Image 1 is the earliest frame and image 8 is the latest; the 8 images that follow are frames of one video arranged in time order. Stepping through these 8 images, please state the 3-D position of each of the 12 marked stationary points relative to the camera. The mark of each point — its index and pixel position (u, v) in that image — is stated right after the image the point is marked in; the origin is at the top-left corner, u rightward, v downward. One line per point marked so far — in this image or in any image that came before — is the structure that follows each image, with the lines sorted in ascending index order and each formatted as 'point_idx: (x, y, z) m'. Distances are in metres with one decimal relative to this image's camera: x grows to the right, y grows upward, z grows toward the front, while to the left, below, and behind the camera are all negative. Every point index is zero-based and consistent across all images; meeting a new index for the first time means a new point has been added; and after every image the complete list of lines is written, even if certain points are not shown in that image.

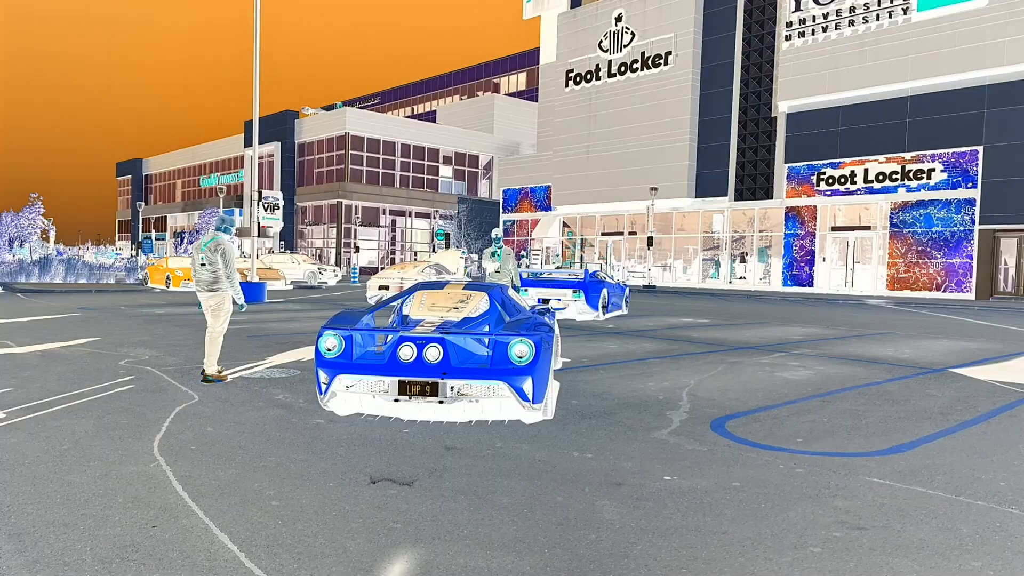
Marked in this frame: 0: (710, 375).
0: (+2.4, -1.2, +9.4) m
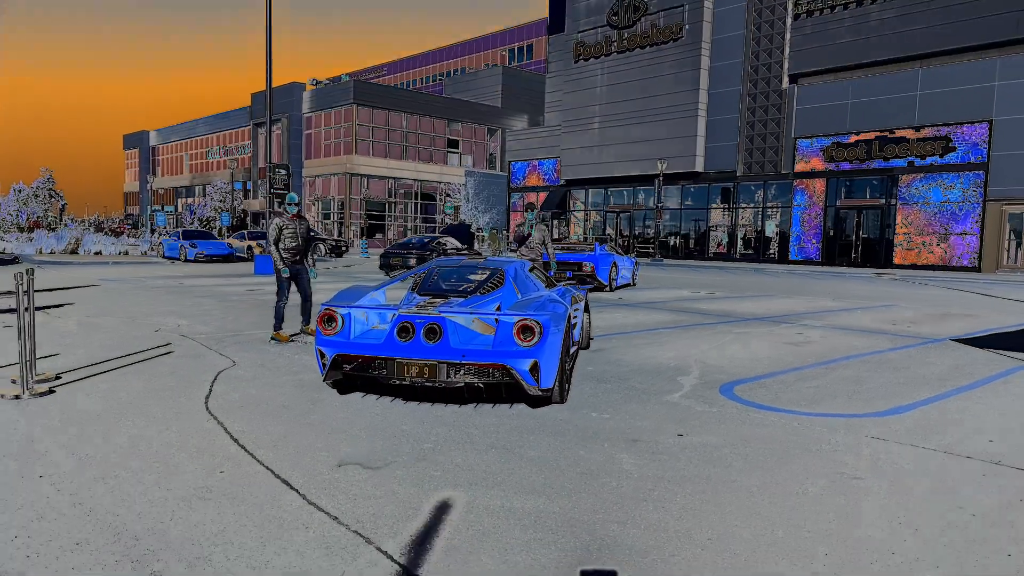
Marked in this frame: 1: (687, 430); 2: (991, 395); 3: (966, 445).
0: (+2.6, -0.8, +9.7) m
1: (+1.2, -1.2, +5.3) m
2: (+4.1, -1.1, +6.6) m
3: (+2.9, -1.2, +5.0) m
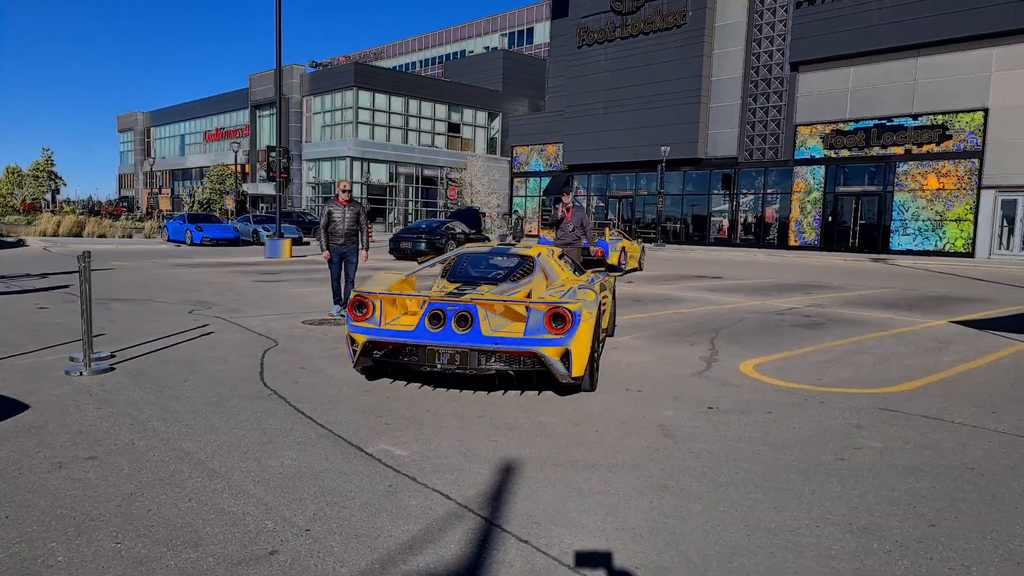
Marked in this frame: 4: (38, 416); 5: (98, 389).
0: (+2.9, -0.6, +10.1) m
1: (+1.5, -1.1, +5.7) m
2: (+4.4, -1.0, +7.0) m
3: (+3.3, -1.1, +5.4) m
4: (-3.3, -0.9, +5.1) m
5: (-3.3, -0.8, +5.9) m
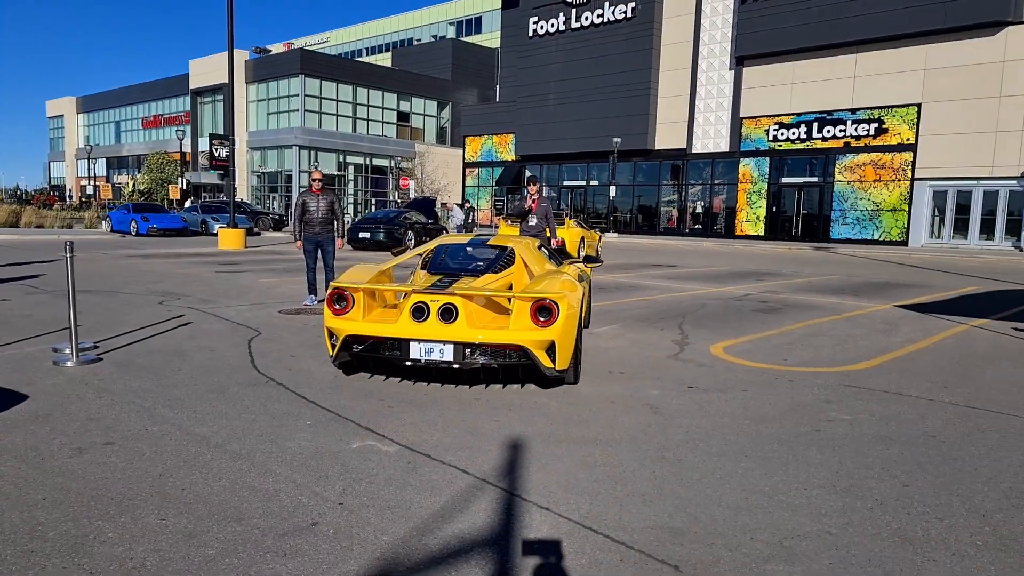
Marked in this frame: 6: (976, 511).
0: (+2.5, -0.4, +10.6) m
1: (+1.5, -0.9, +6.1) m
2: (+4.3, -0.8, +7.6) m
3: (+3.2, -1.0, +5.9) m
4: (-3.3, -0.8, +5.1) m
5: (-3.4, -0.7, +5.9) m
6: (+2.5, -1.2, +4.0) m
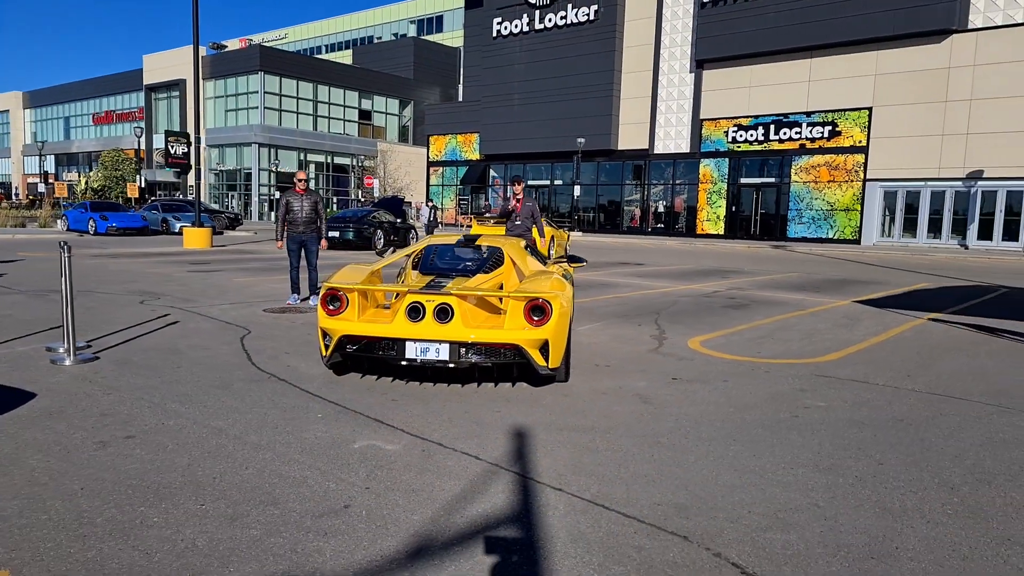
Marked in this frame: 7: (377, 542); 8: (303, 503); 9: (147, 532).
0: (+2.2, -0.4, +11.0) m
1: (+1.4, -0.9, +6.4) m
2: (+4.1, -0.8, +8.1) m
3: (+3.2, -1.0, +6.3) m
4: (-3.2, -0.8, +5.2) m
5: (-3.4, -0.7, +6.0) m
6: (+2.6, -1.2, +4.4) m
7: (-0.6, -1.2, +3.4) m
8: (-1.1, -1.1, +3.7) m
9: (-1.7, -1.1, +3.4) m
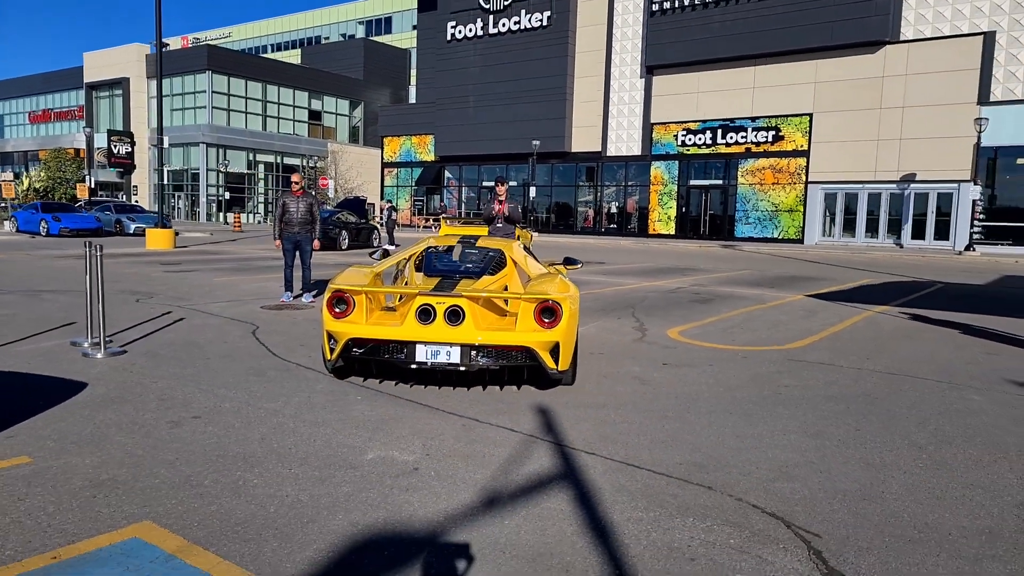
0: (+2.0, -0.3, +11.7) m
1: (+1.5, -0.8, +7.1) m
2: (+4.1, -0.7, +9.0) m
3: (+3.3, -0.9, +7.1) m
4: (-3.1, -0.8, +5.5) m
5: (-3.3, -0.7, +6.3) m
6: (+2.8, -1.1, +5.2) m
7: (-0.3, -1.1, +3.9) m
8: (-0.8, -1.0, +4.2) m
9: (-1.3, -1.1, +3.8) m
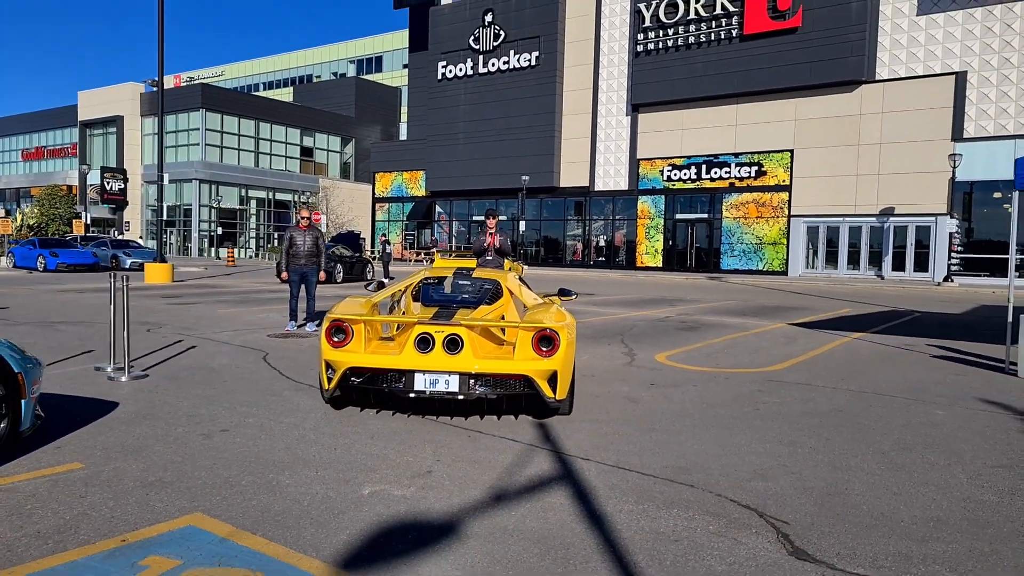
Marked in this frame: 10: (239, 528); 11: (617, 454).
0: (+1.9, -0.8, +12.2) m
1: (+1.5, -1.1, +7.6) m
2: (+4.0, -1.0, +9.5) m
3: (+3.3, -1.1, +7.7) m
4: (-3.1, -1.0, +6.0) m
5: (-3.3, -0.9, +6.7) m
6: (+2.8, -1.3, +5.7) m
7: (-0.3, -1.2, +4.4) m
8: (-0.8, -1.2, +4.7) m
9: (-1.3, -1.2, +4.3) m
10: (-1.4, -1.2, +3.7) m
11: (+0.8, -1.2, +5.4) m
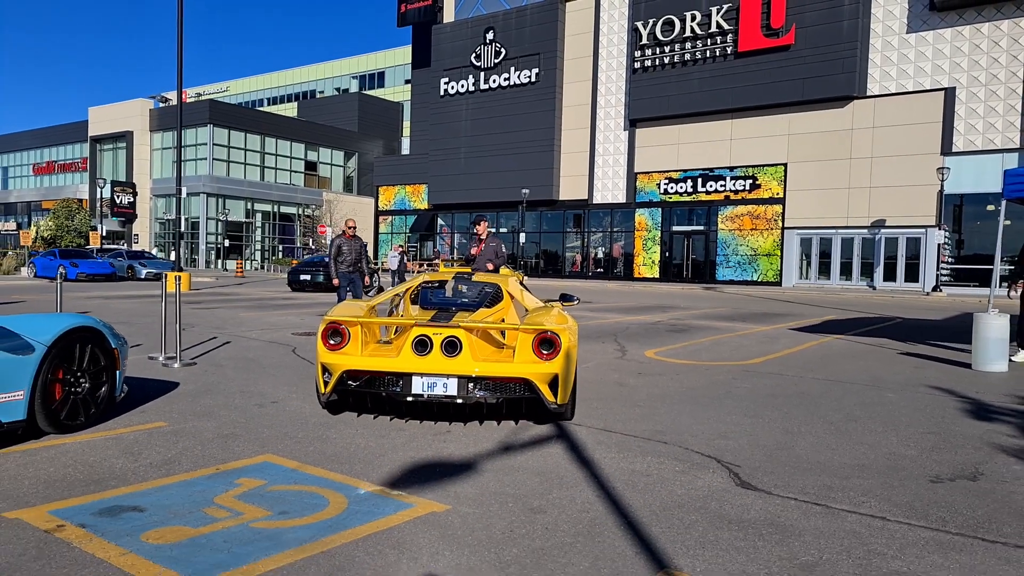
0: (+1.9, -0.8, +13.3) m
1: (+1.5, -1.1, +8.6) m
2: (+4.1, -1.0, +10.6) m
3: (+3.3, -1.1, +8.7) m
4: (-3.0, -0.9, +7.0) m
5: (-3.2, -0.9, +7.8) m
6: (+2.9, -1.2, +6.7) m
7: (-0.2, -1.2, +5.4) m
8: (-0.7, -1.1, +5.7) m
9: (-1.3, -1.1, +5.3) m
10: (-1.3, -1.1, +4.7) m
11: (+0.8, -1.2, +6.4) m
